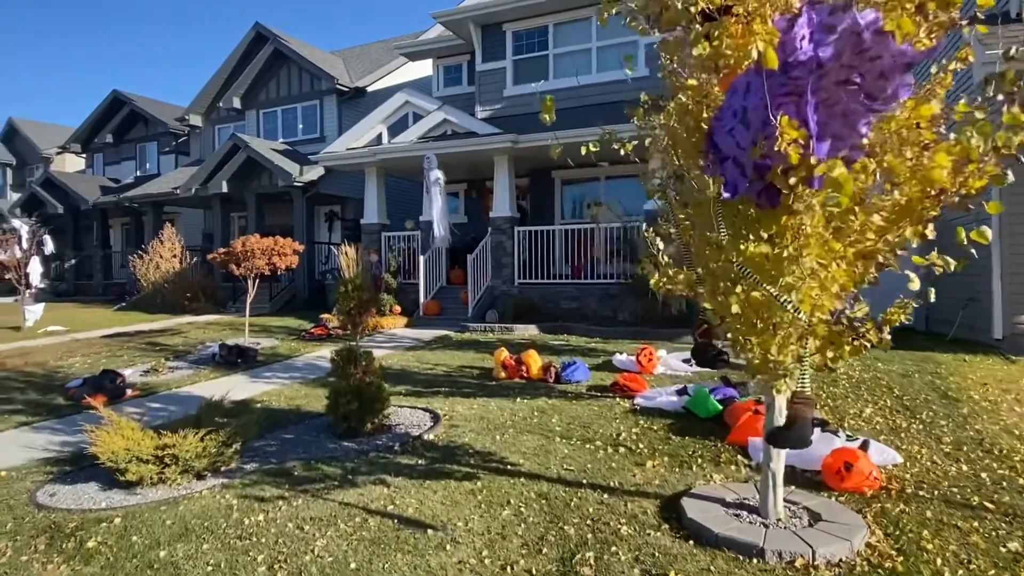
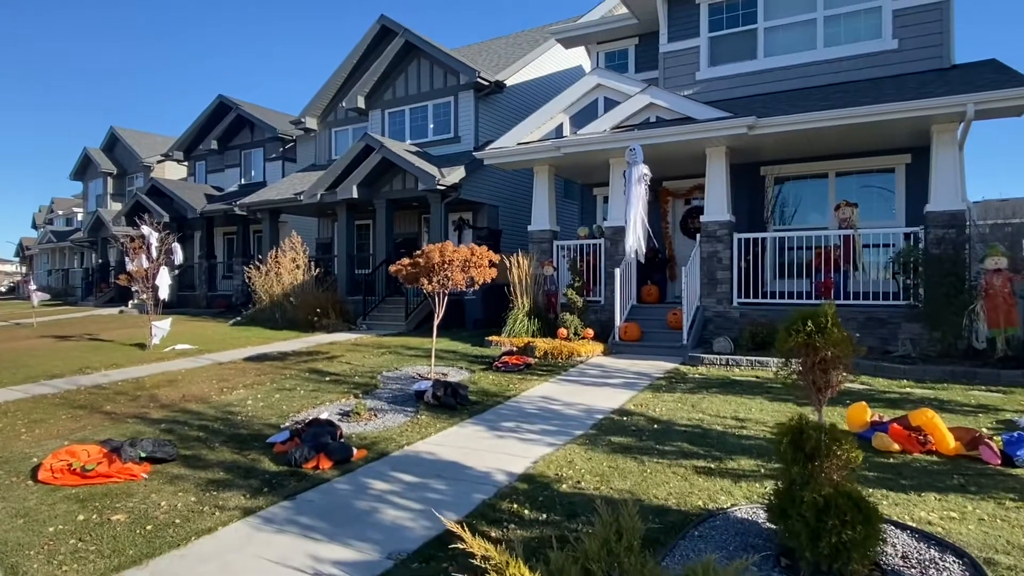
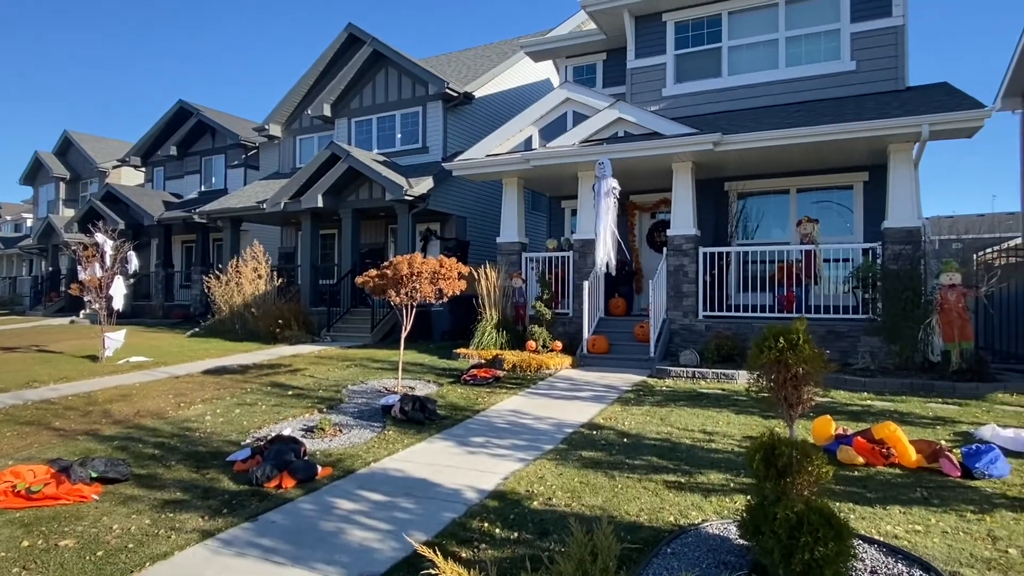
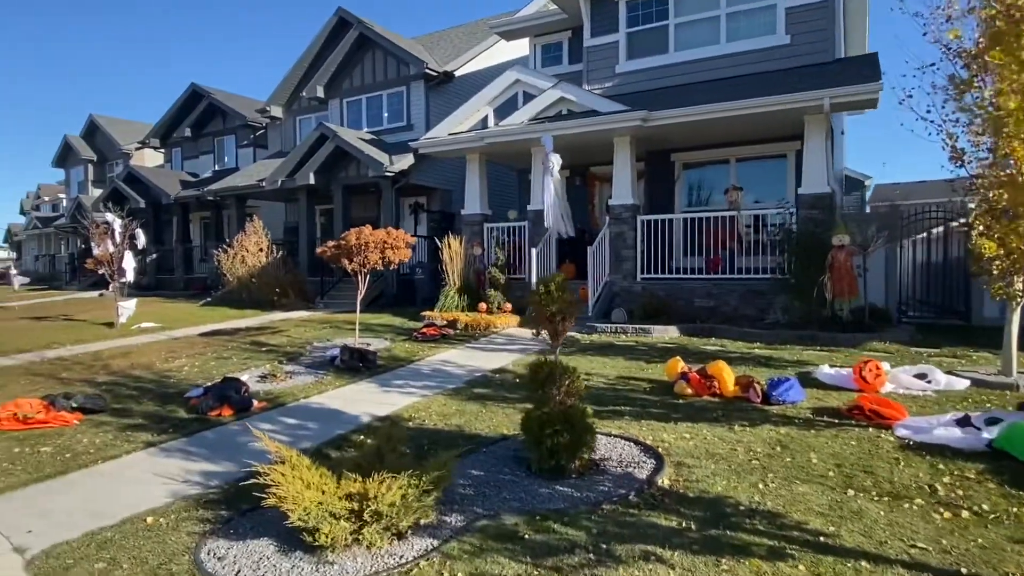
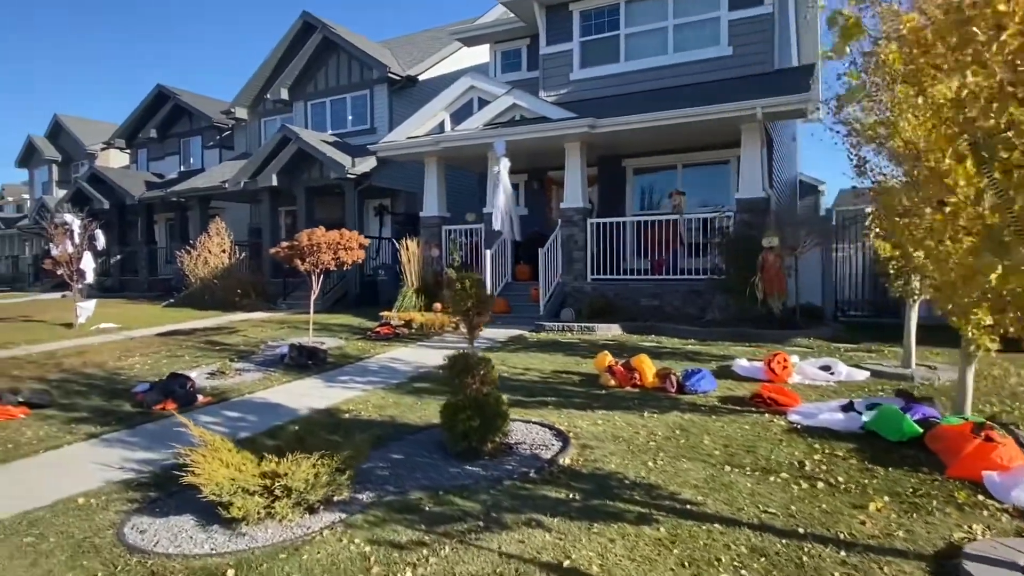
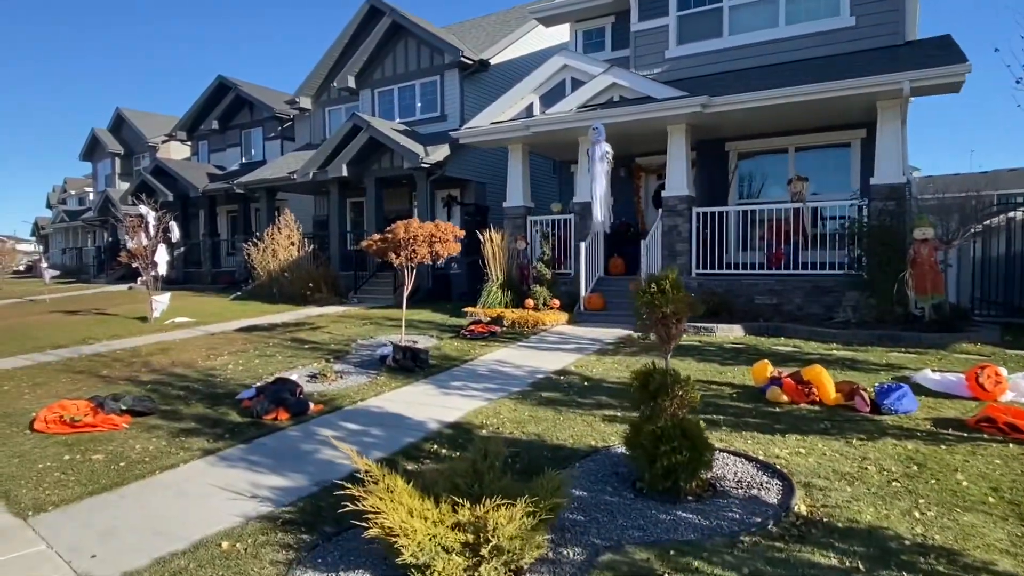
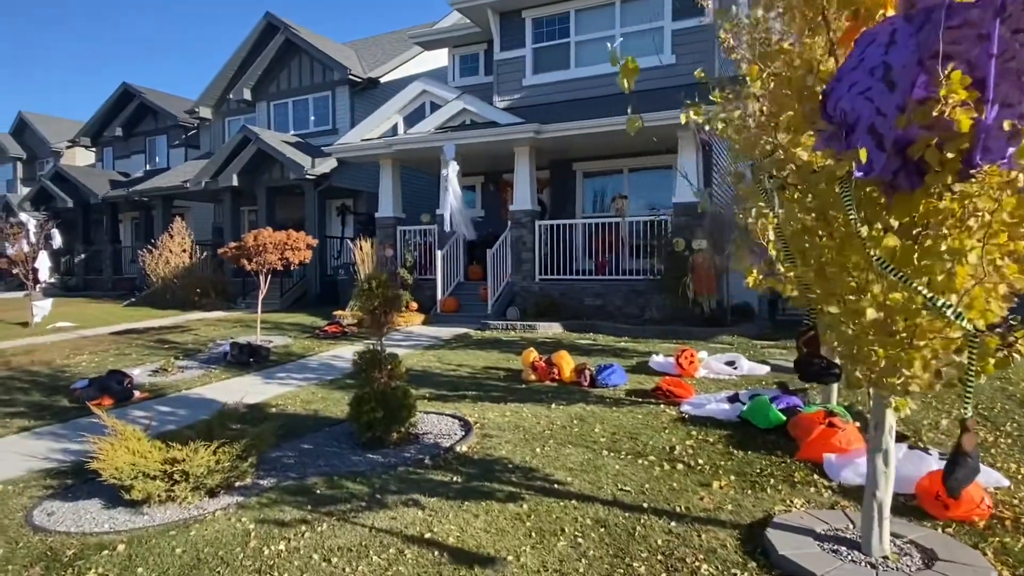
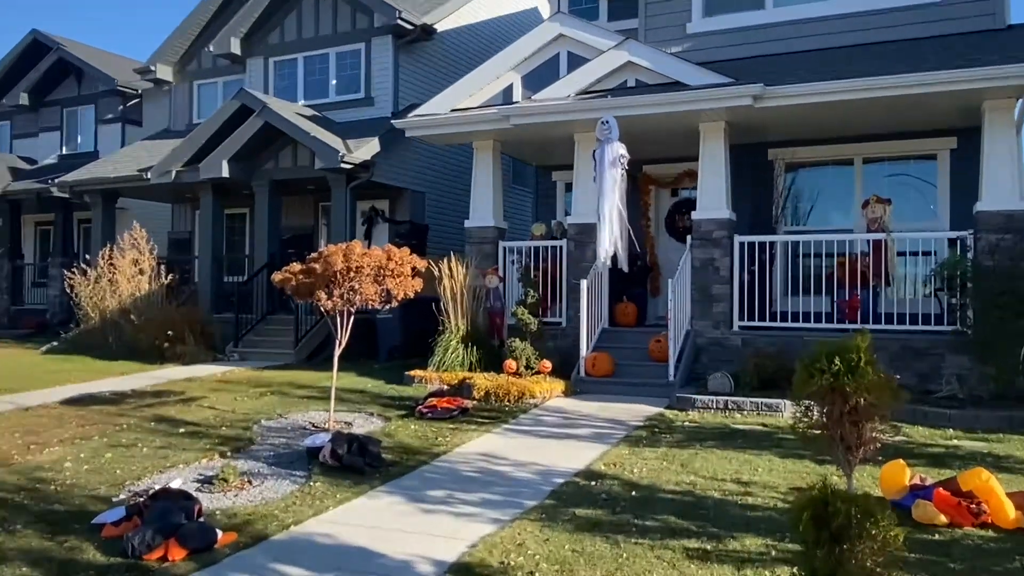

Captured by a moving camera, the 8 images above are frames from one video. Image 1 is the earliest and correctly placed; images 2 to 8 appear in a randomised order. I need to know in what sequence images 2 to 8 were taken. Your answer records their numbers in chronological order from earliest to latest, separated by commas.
7, 5, 4, 6, 2, 3, 8
